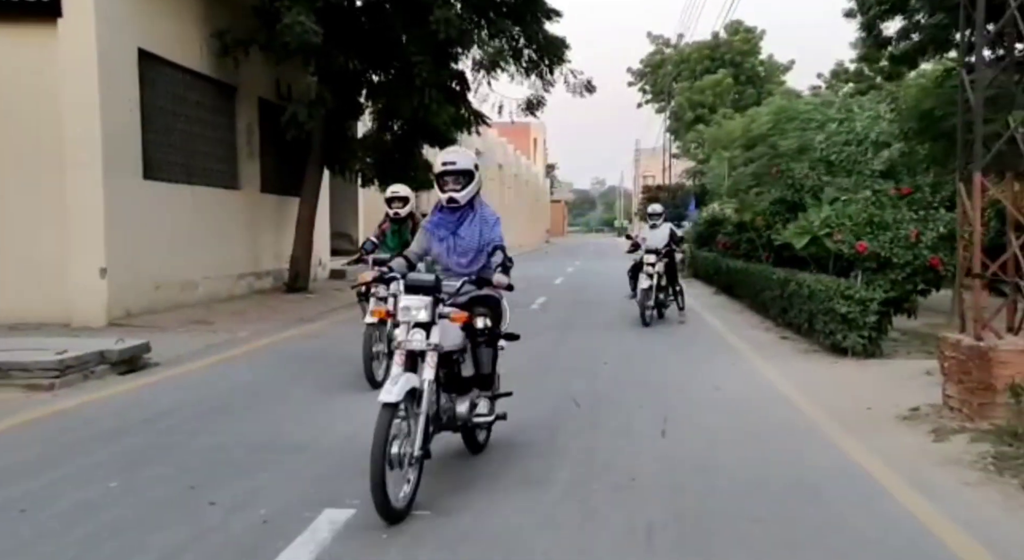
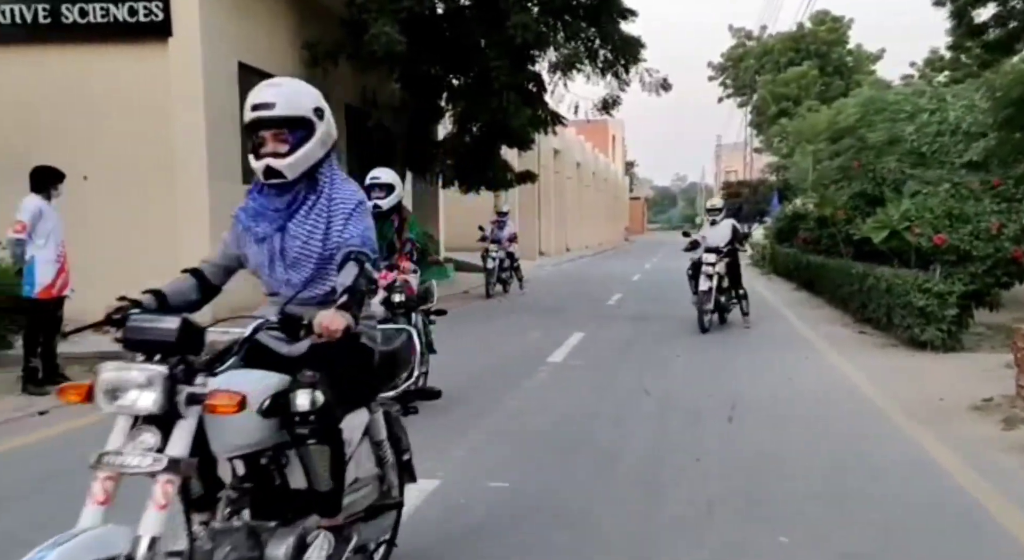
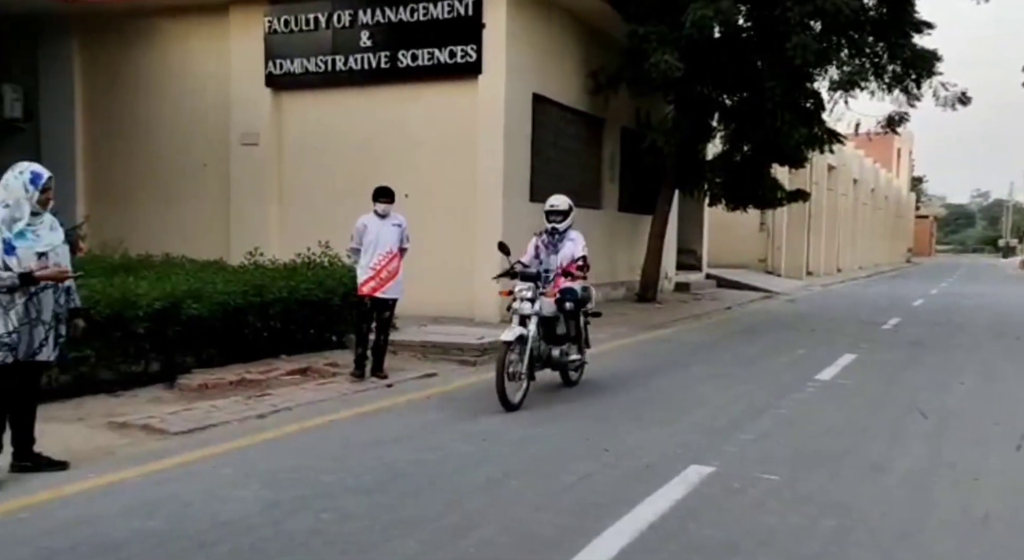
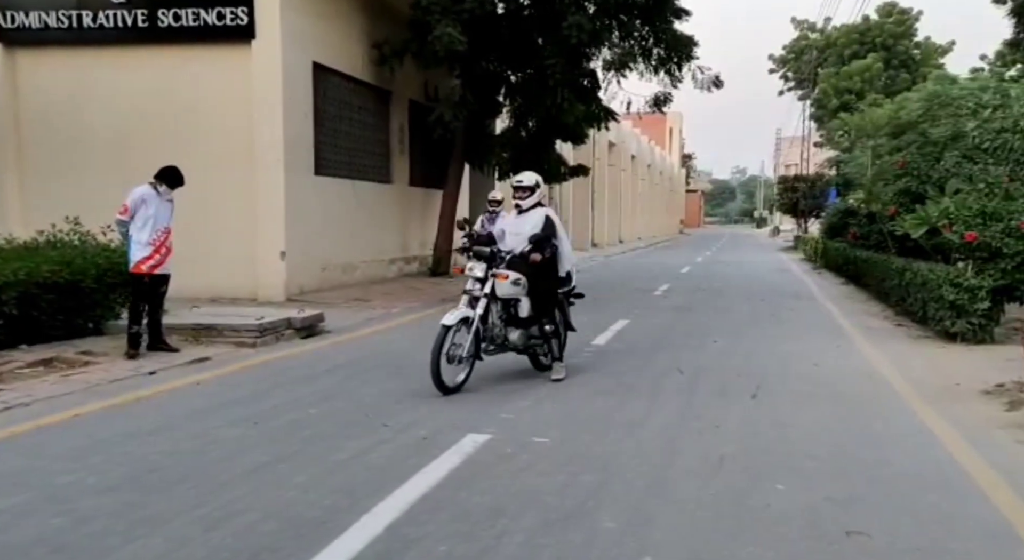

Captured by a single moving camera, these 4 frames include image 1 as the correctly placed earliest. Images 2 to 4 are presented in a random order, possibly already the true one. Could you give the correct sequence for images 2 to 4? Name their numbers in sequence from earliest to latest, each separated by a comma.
2, 4, 3
